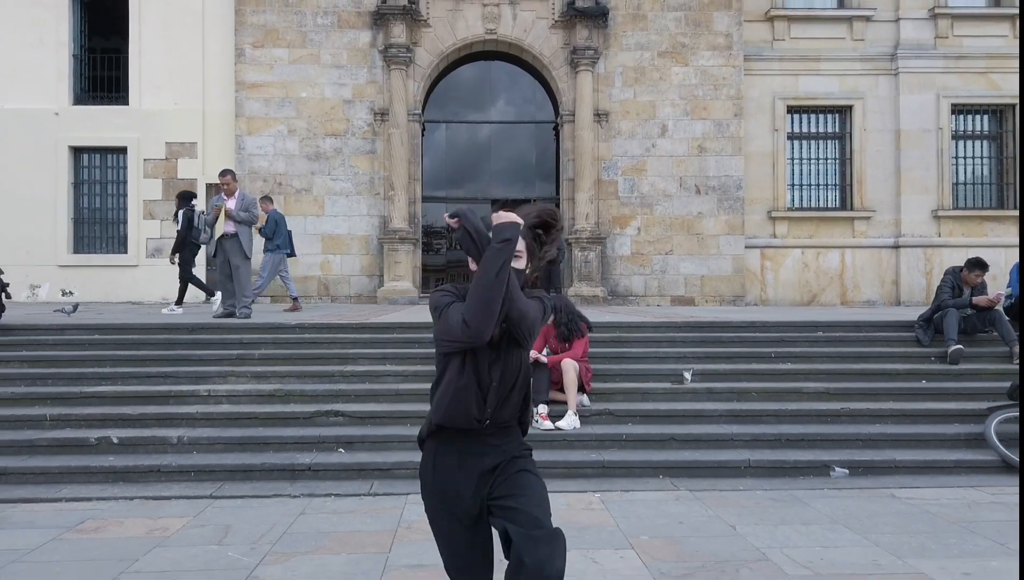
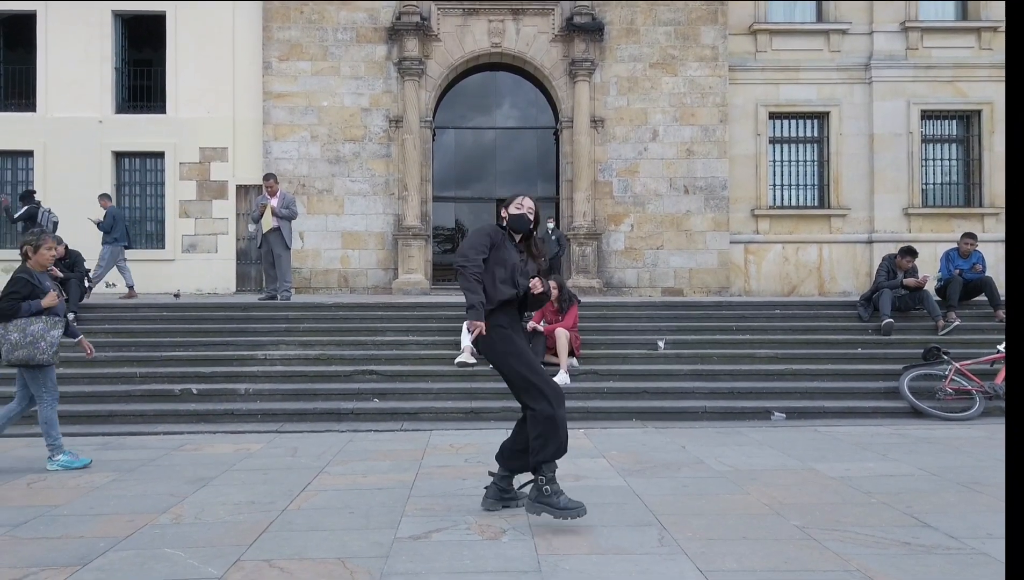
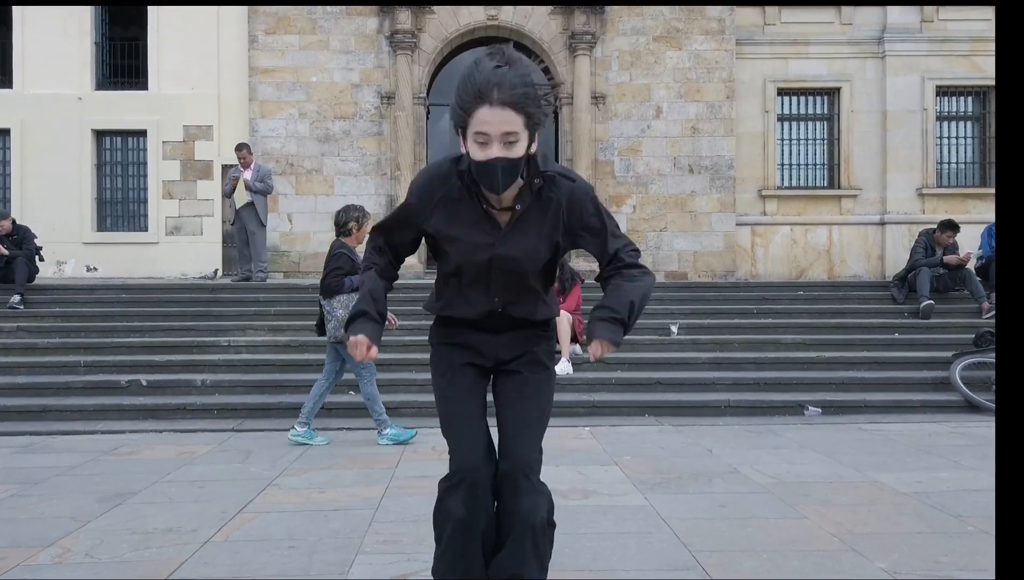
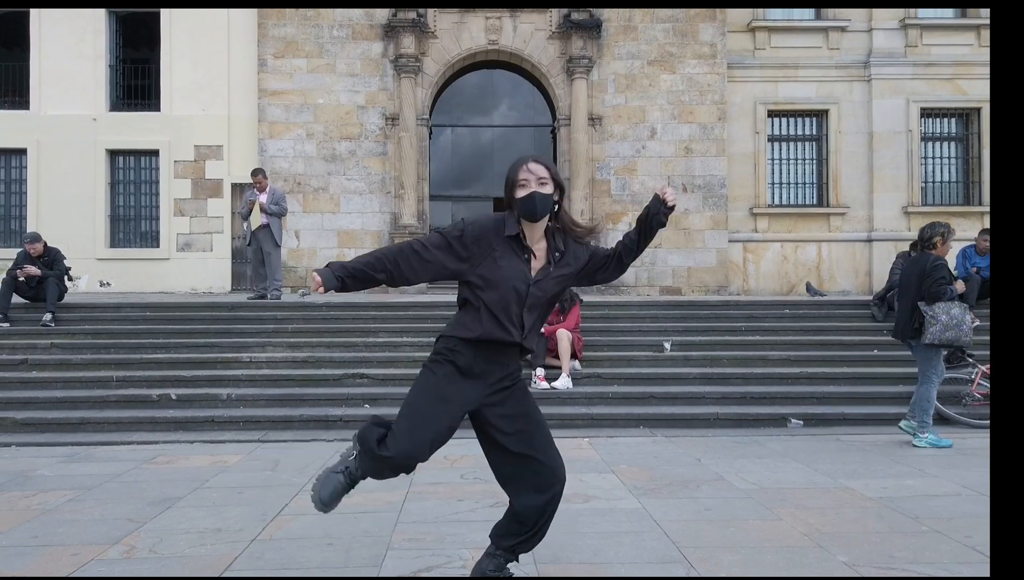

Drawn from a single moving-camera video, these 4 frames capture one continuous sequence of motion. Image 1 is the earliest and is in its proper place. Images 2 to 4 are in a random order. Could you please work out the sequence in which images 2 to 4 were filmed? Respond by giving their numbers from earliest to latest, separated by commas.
2, 3, 4
